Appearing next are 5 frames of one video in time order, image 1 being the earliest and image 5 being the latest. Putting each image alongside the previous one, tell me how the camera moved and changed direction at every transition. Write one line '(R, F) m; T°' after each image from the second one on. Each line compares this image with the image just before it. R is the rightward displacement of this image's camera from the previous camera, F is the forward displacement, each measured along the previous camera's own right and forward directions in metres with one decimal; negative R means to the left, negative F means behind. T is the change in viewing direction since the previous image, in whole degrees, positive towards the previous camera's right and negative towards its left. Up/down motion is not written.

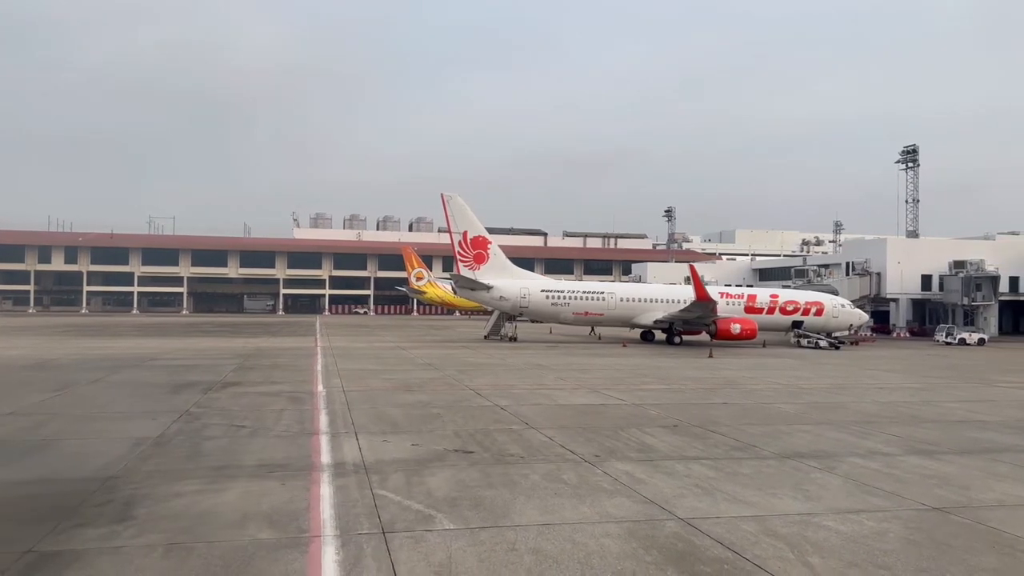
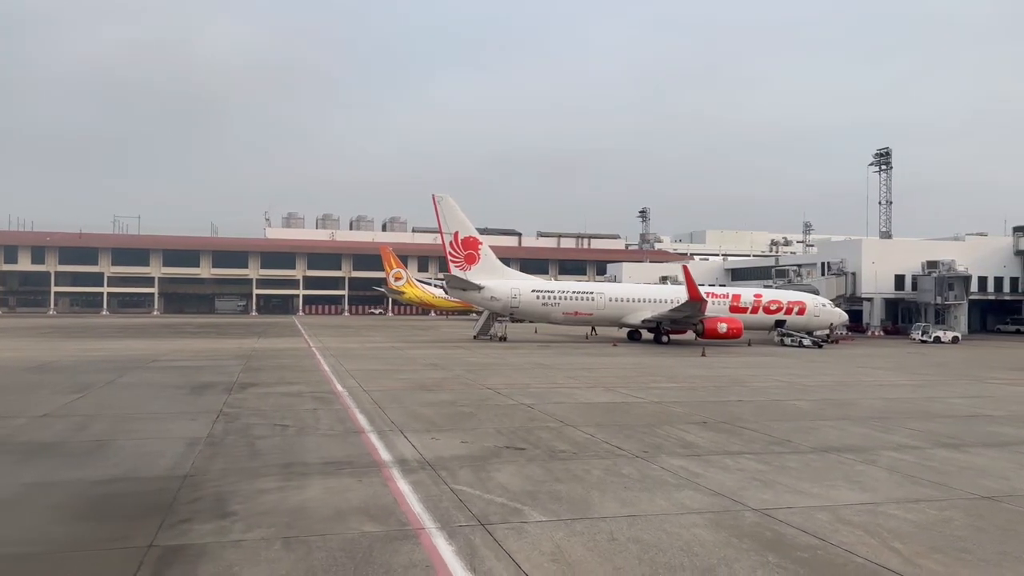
(-1.1, -0.2) m; +2°
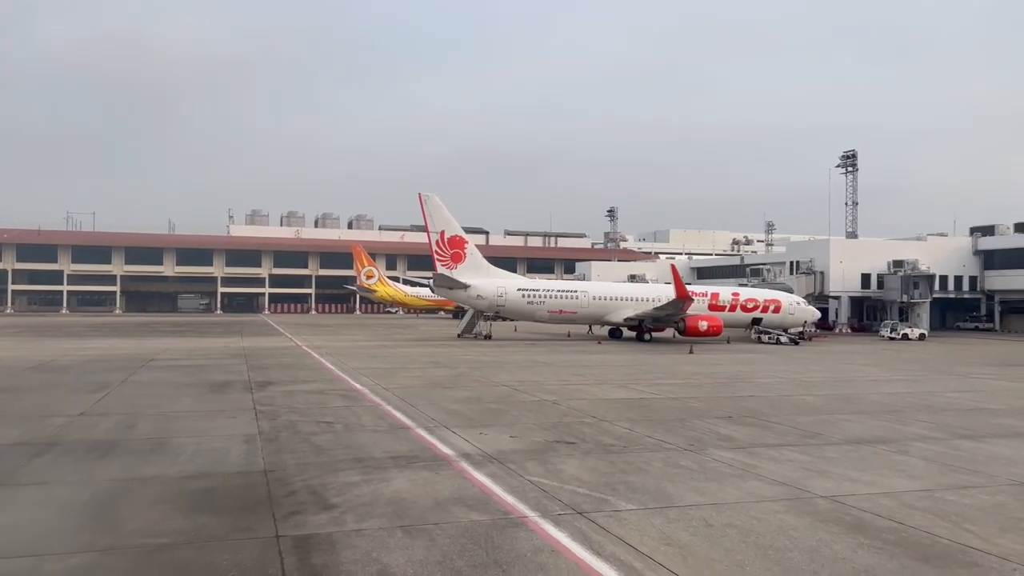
(-1.2, -0.3) m; +2°
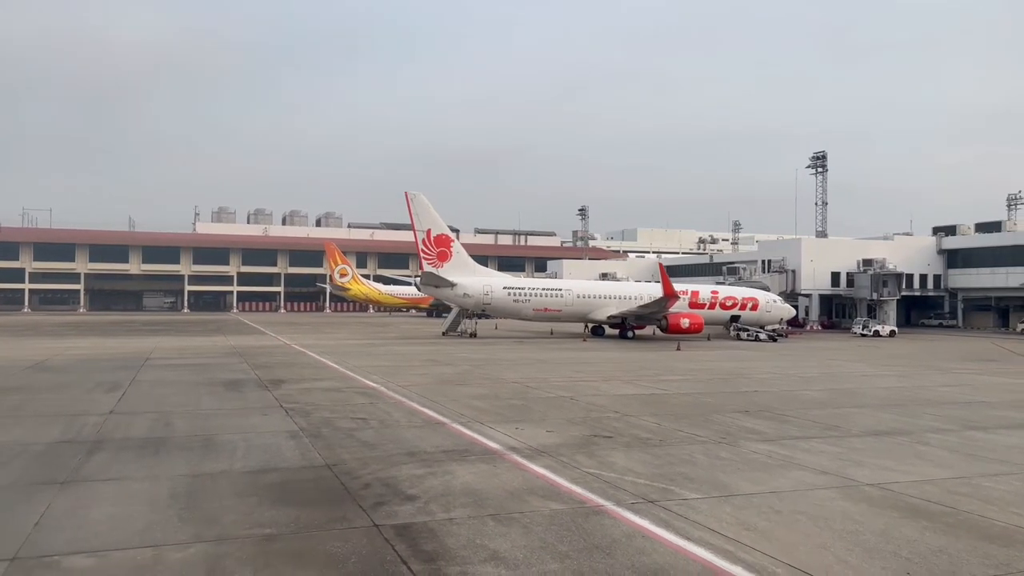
(-1.0, -0.3) m; +2°
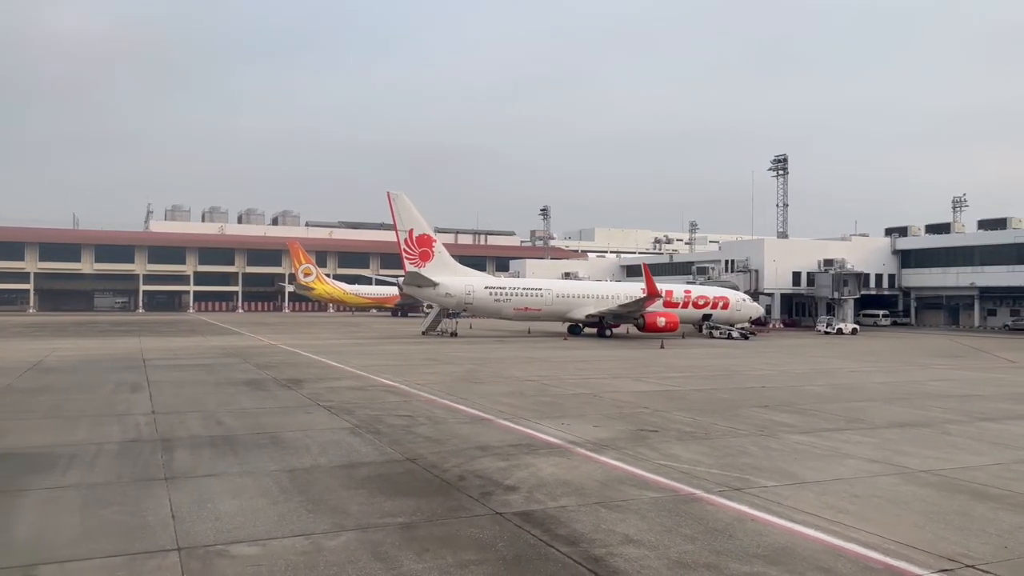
(-1.4, -0.4) m; +3°
